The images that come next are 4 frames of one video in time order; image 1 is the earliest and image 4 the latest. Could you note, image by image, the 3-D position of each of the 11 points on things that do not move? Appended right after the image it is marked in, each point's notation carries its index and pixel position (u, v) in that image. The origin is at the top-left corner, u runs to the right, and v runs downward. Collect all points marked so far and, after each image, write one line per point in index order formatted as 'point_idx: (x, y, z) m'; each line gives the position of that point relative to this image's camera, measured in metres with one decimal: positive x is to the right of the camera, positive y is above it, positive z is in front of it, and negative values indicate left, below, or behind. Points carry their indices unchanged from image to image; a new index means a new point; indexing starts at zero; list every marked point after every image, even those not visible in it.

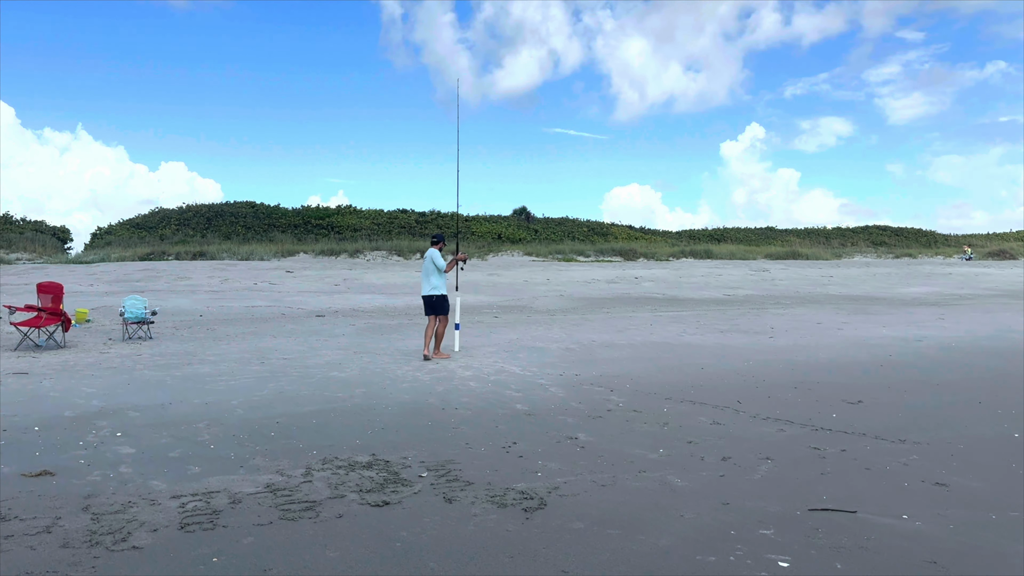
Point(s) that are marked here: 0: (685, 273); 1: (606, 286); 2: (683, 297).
0: (+3.8, +0.3, +18.1) m
1: (+1.8, 0.0, +15.8) m
2: (+3.0, -0.2, +14.5) m
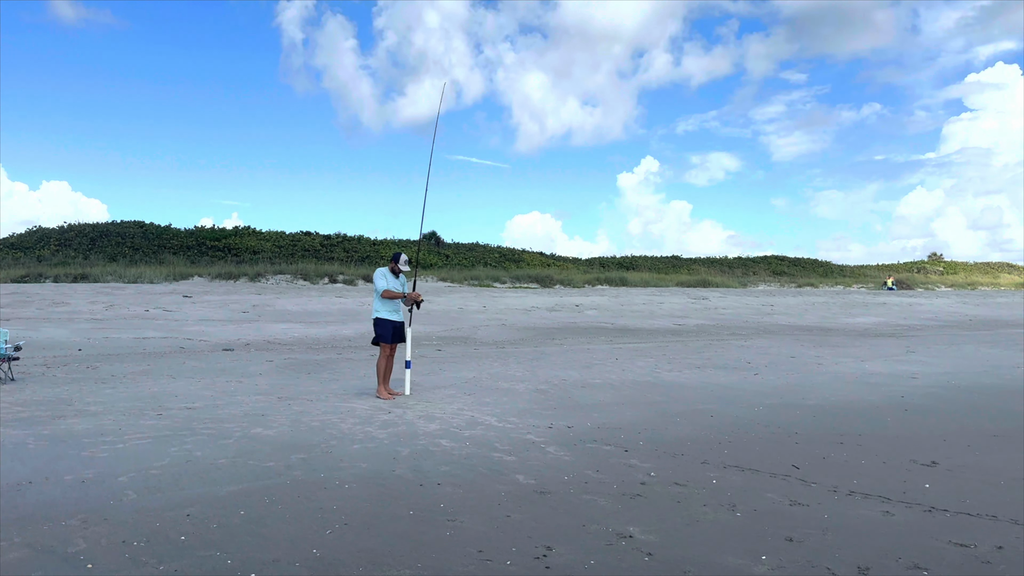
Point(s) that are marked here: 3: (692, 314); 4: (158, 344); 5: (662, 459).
0: (+2.4, -0.3, +17.1) m
1: (+0.6, -0.5, +14.5) m
2: (+2.0, -0.6, +13.4) m
3: (+3.4, -0.5, +15.6) m
4: (-4.0, -0.6, +9.3) m
5: (+0.9, -1.0, +4.8) m
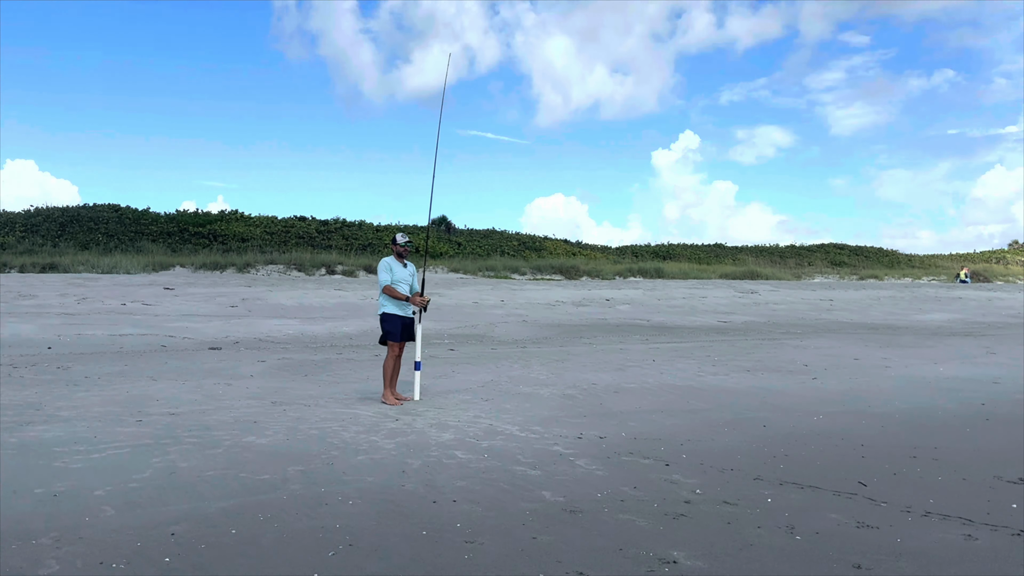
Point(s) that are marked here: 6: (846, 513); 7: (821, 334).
0: (+3.3, -0.2, +16.4) m
1: (+1.3, -0.4, +13.9) m
2: (+2.6, -0.5, +12.7) m
3: (+4.2, -0.4, +14.8) m
4: (-3.6, -0.6, +9.0) m
5: (+1.0, -1.0, +4.2) m
6: (+1.4, -1.0, +3.5) m
7: (+4.6, -0.6, +12.1) m
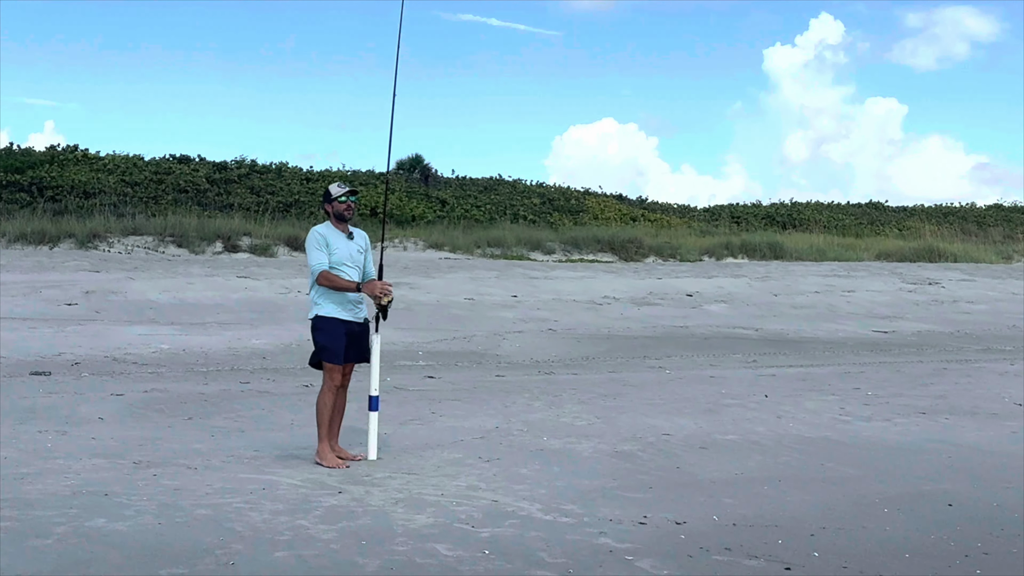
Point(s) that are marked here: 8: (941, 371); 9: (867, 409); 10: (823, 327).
0: (+4.3, -0.1, +14.5) m
1: (+2.2, -0.4, +12.2) m
2: (+3.4, -0.5, +10.9) m
3: (+5.1, -0.4, +12.9) m
4: (-3.1, -0.5, +7.7) m
5: (+1.1, -0.9, +2.6) m
6: (+1.4, -0.9, +1.8) m
7: (+5.3, -0.6, +10.1) m
8: (+4.4, -0.7, +8.3) m
9: (+3.1, -0.8, +6.6) m
10: (+4.3, -0.5, +11.1) m
